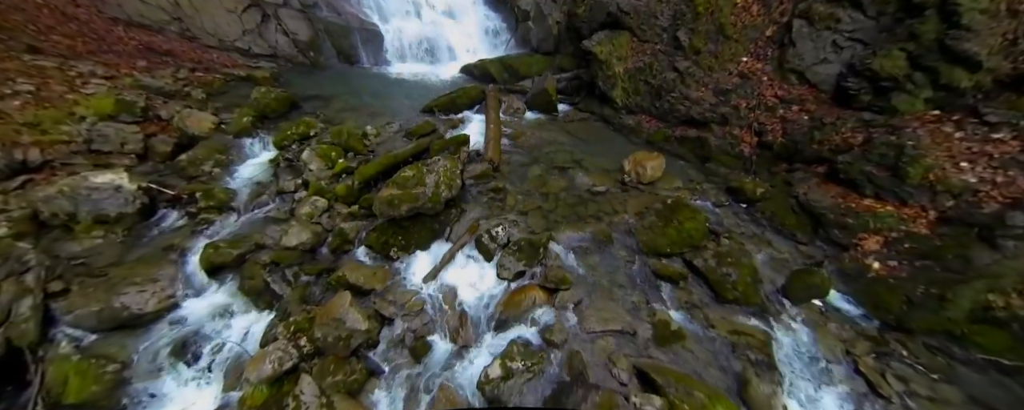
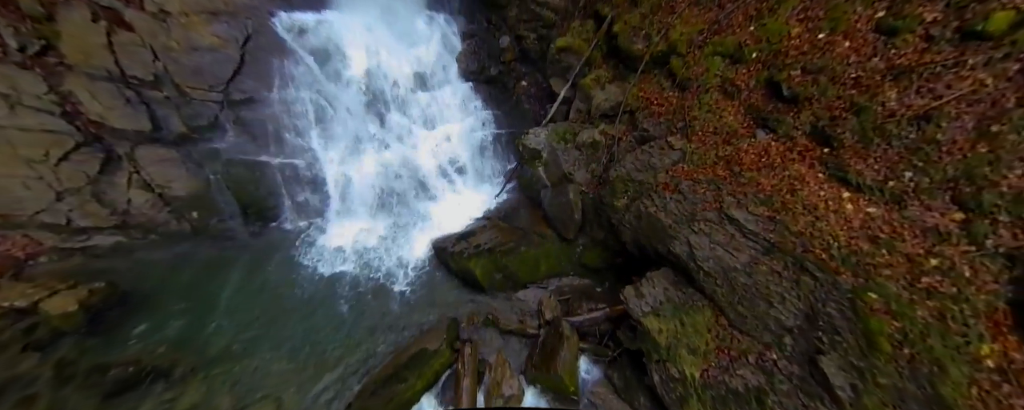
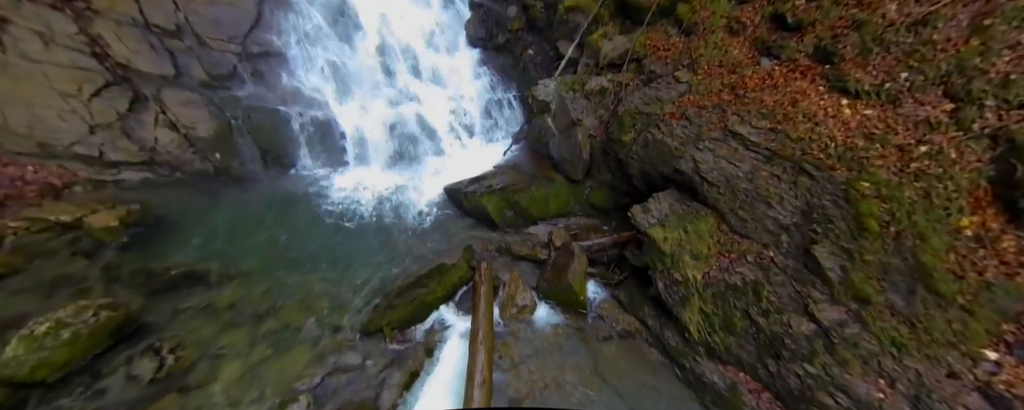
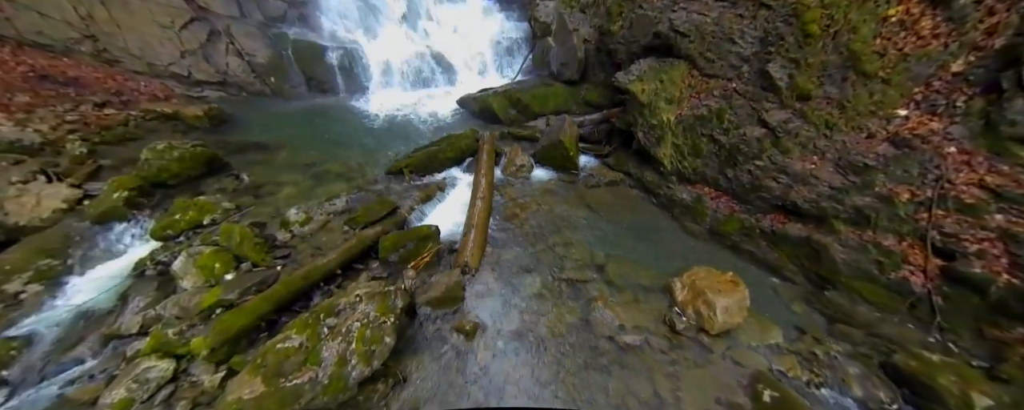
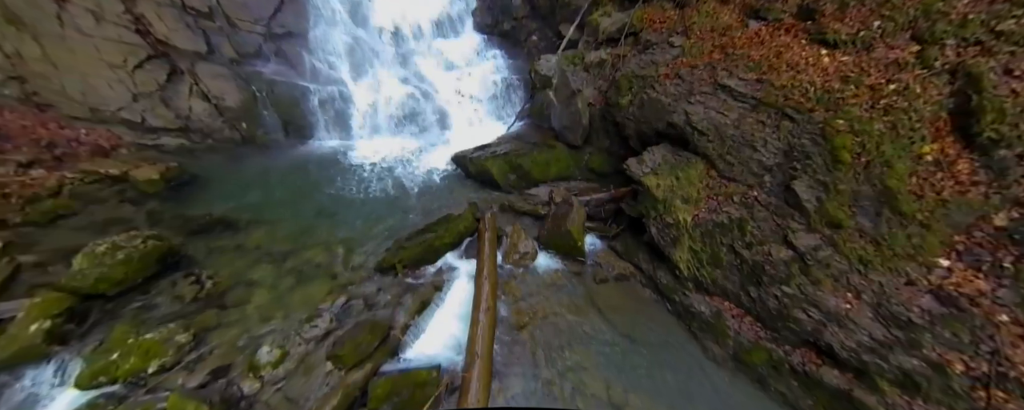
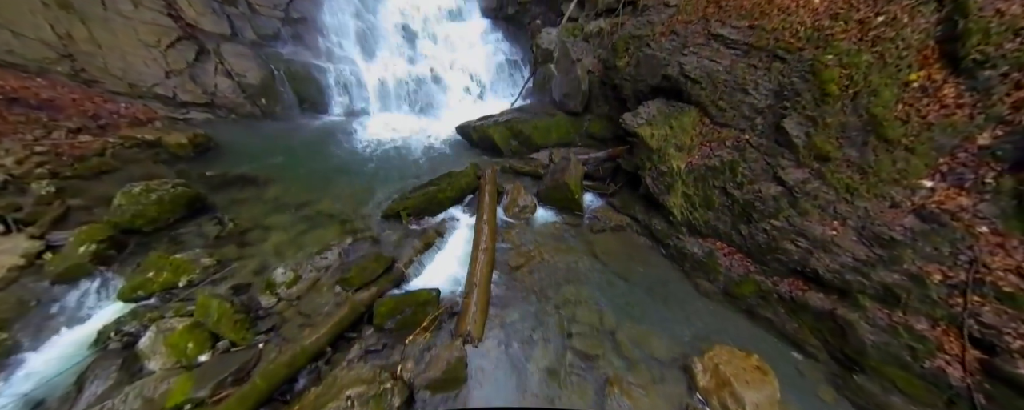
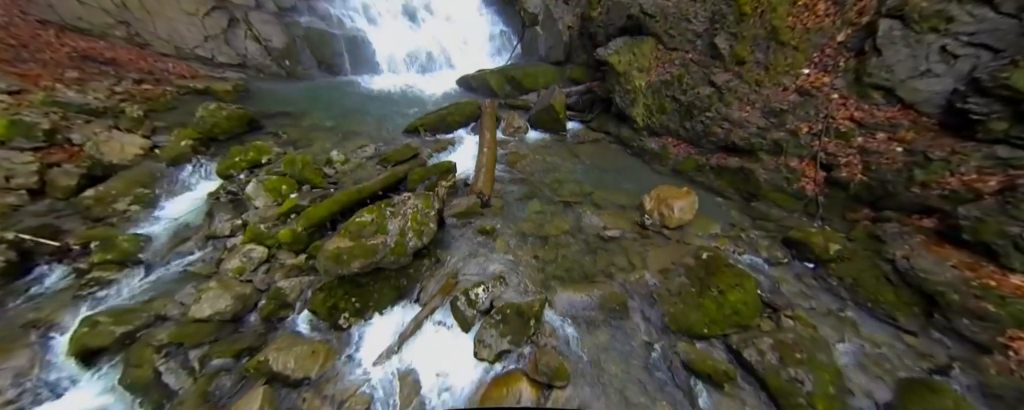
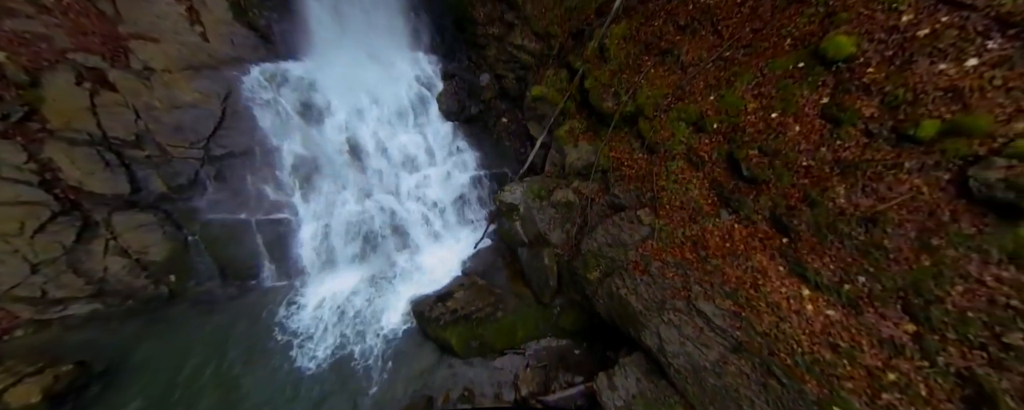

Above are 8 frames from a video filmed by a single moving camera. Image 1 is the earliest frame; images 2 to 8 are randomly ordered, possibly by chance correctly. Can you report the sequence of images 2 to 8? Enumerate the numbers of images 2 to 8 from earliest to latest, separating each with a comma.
7, 4, 6, 5, 3, 2, 8
